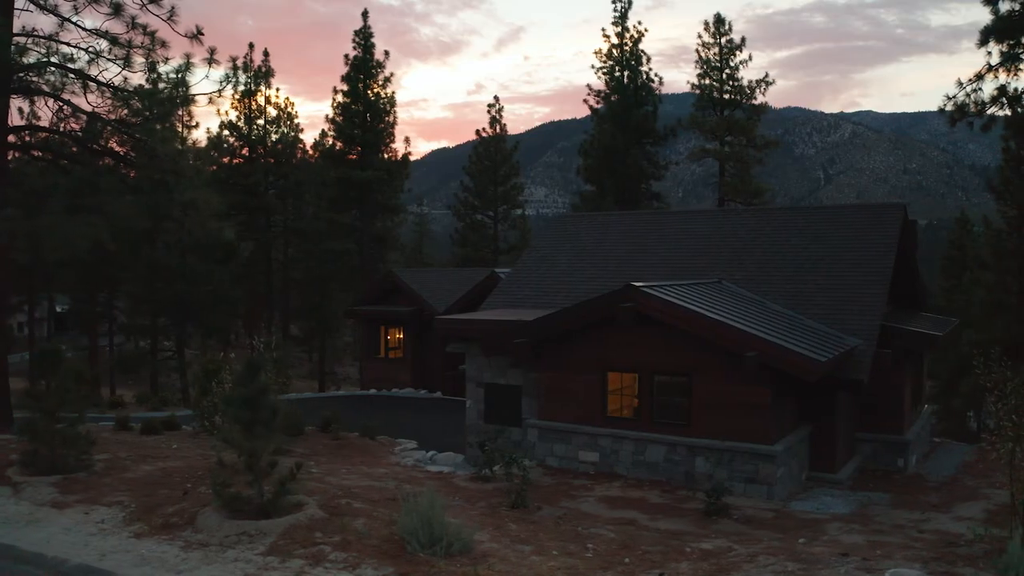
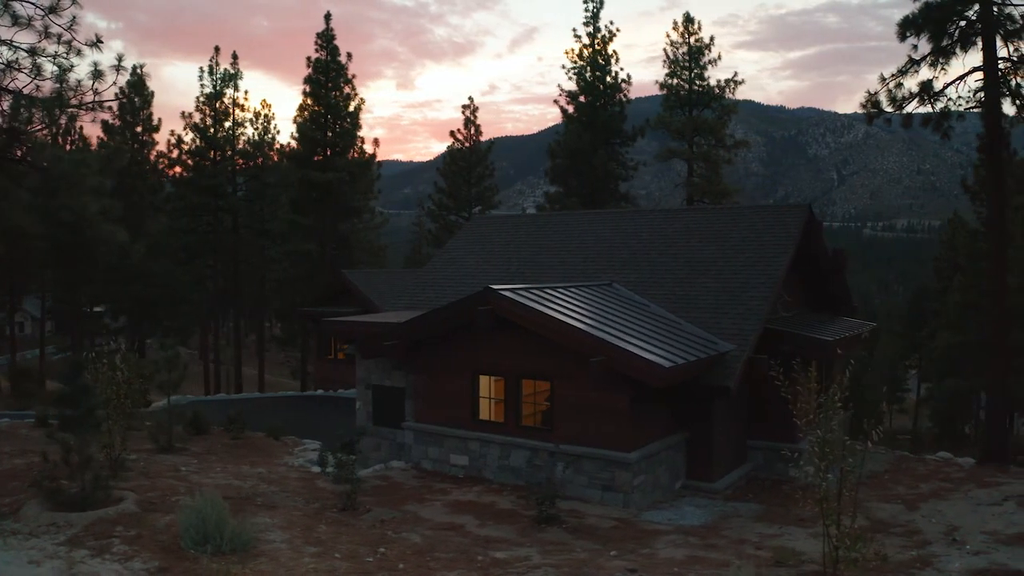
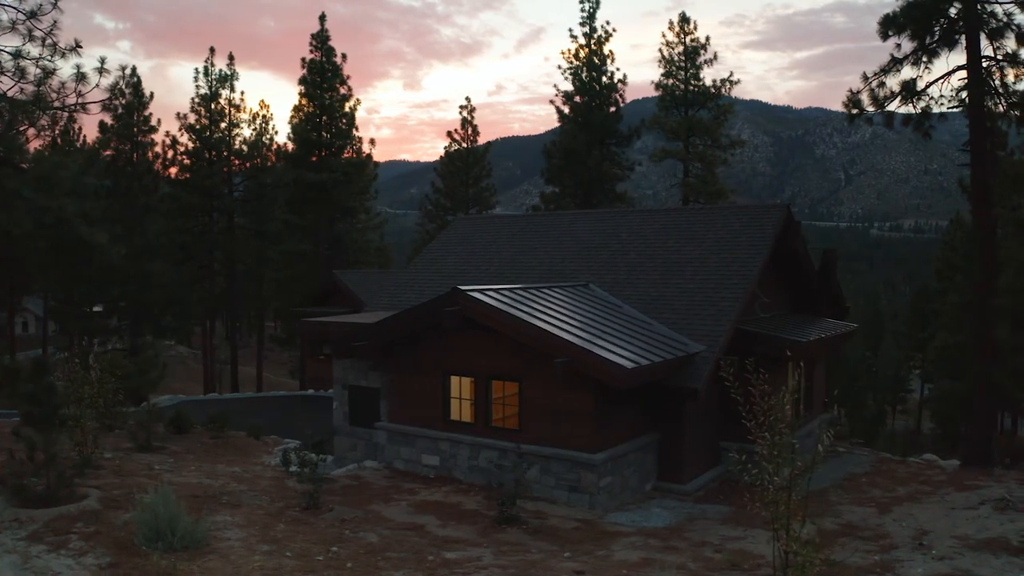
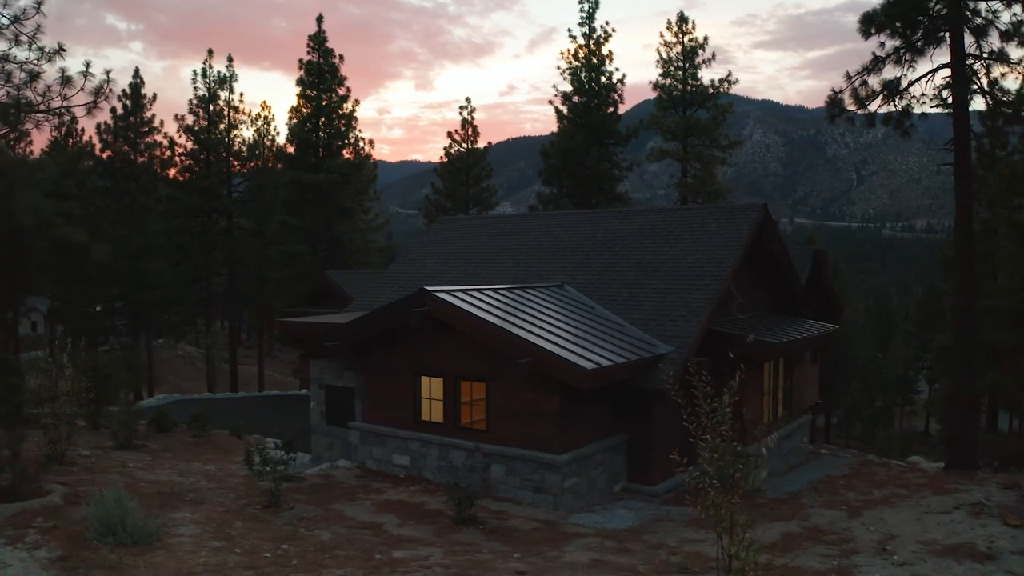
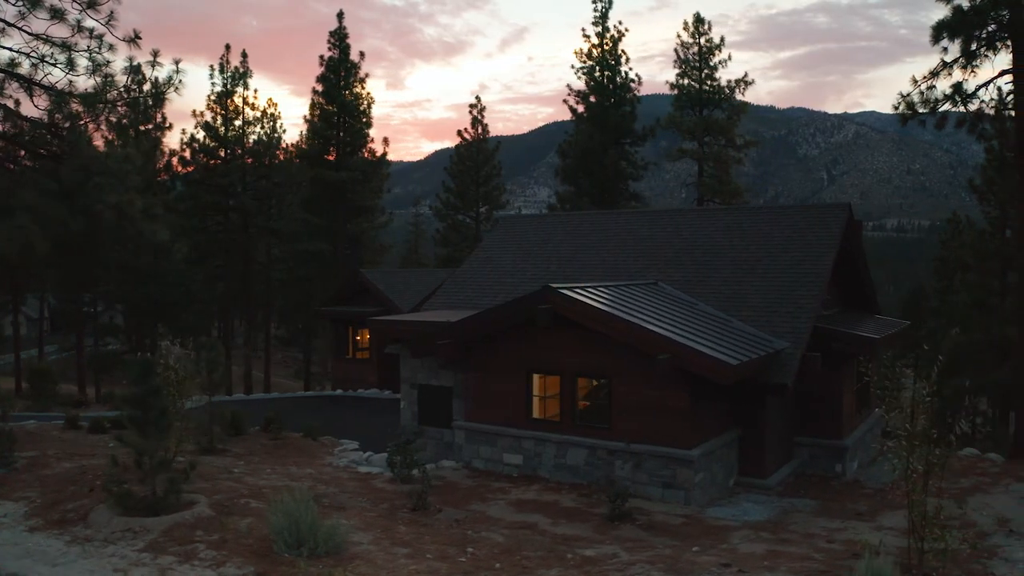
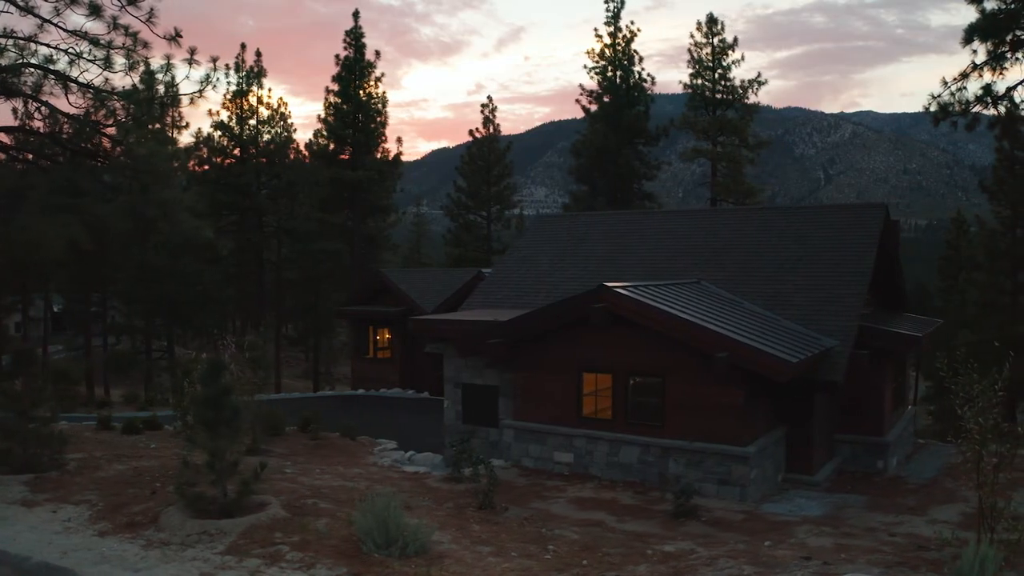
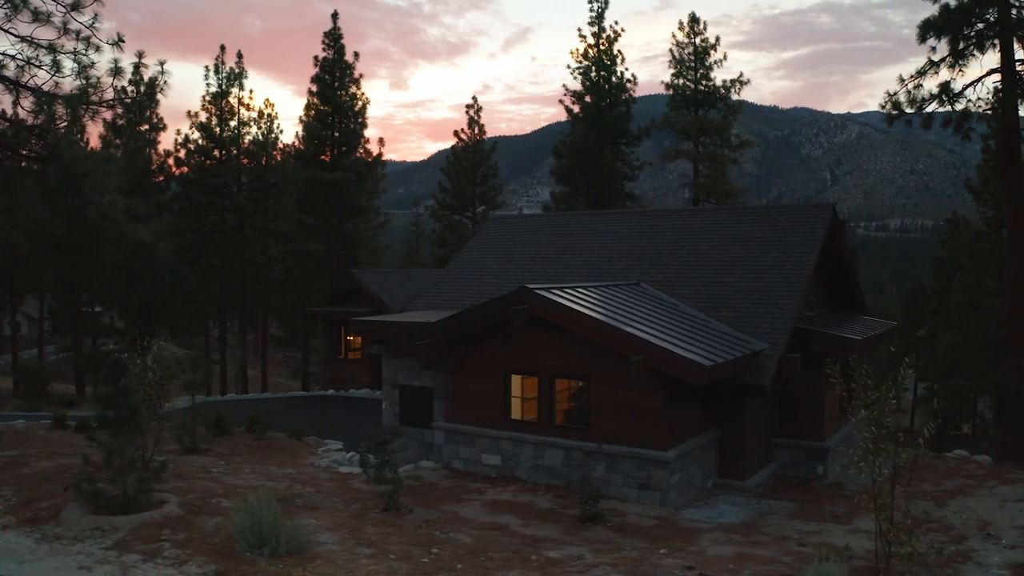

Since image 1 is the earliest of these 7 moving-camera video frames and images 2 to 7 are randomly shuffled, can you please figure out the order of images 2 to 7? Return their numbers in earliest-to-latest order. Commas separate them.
6, 5, 7, 2, 3, 4
